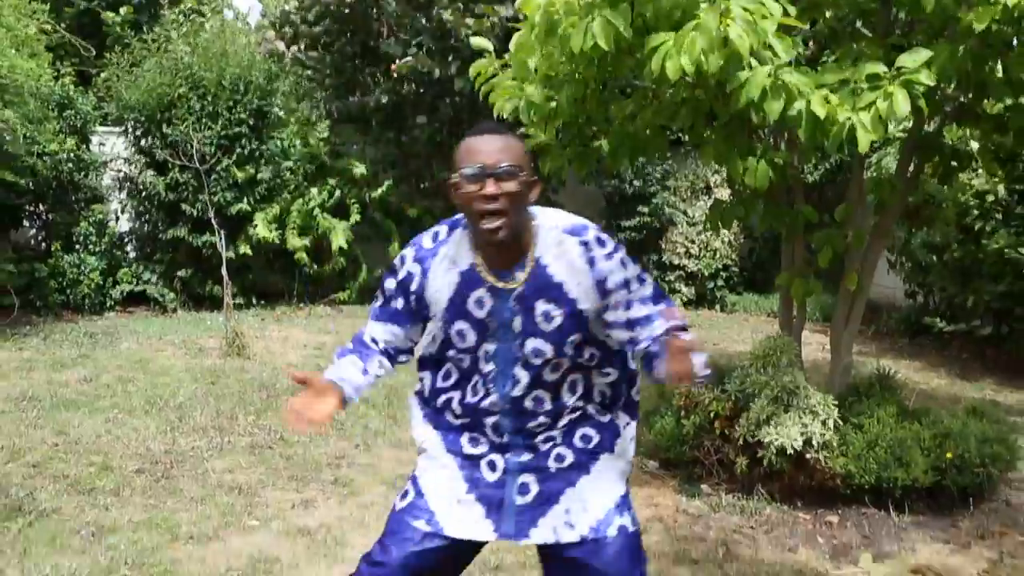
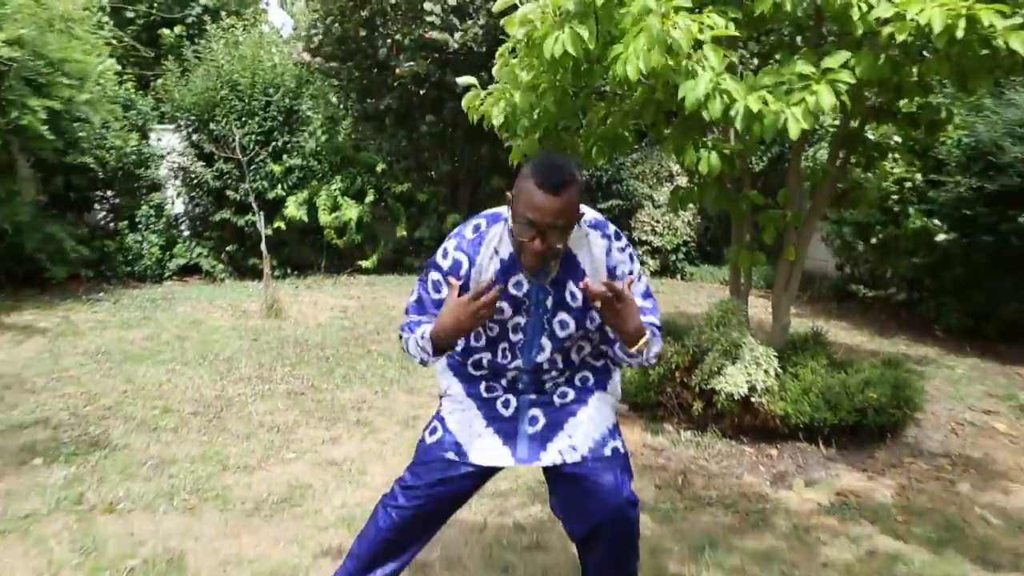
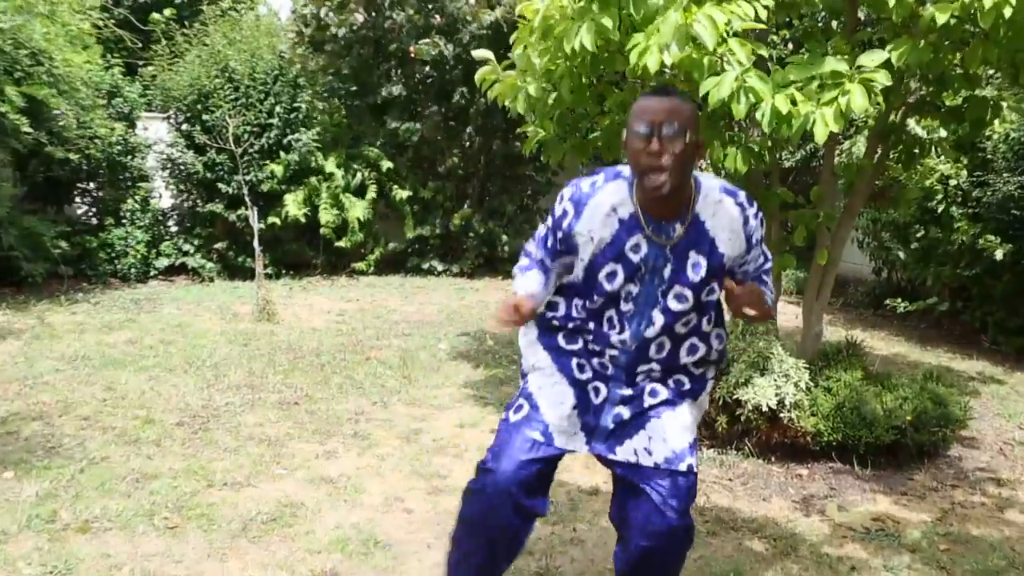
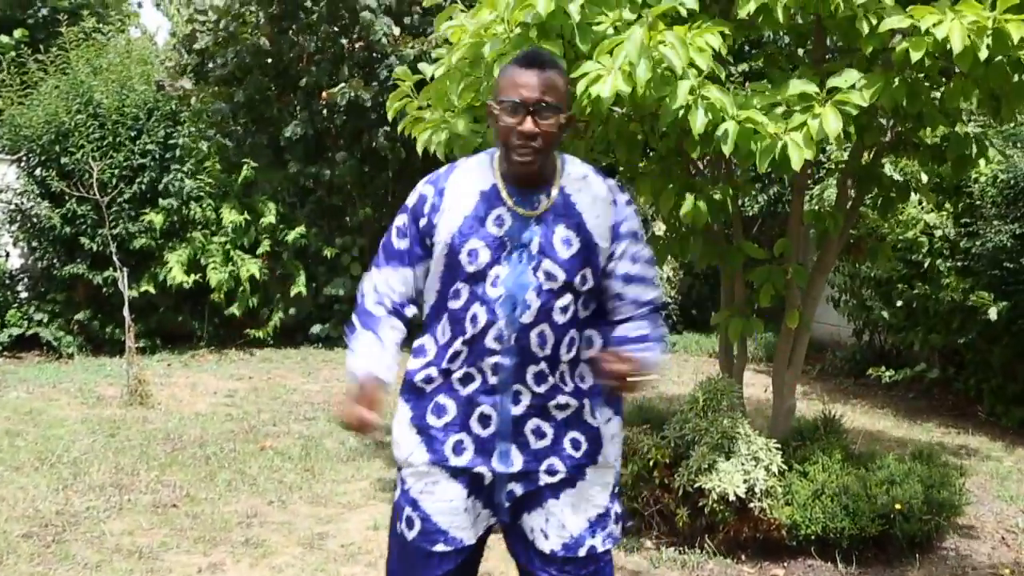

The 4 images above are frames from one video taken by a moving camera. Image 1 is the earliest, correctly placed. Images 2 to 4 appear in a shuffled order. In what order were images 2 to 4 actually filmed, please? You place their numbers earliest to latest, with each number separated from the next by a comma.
2, 3, 4
